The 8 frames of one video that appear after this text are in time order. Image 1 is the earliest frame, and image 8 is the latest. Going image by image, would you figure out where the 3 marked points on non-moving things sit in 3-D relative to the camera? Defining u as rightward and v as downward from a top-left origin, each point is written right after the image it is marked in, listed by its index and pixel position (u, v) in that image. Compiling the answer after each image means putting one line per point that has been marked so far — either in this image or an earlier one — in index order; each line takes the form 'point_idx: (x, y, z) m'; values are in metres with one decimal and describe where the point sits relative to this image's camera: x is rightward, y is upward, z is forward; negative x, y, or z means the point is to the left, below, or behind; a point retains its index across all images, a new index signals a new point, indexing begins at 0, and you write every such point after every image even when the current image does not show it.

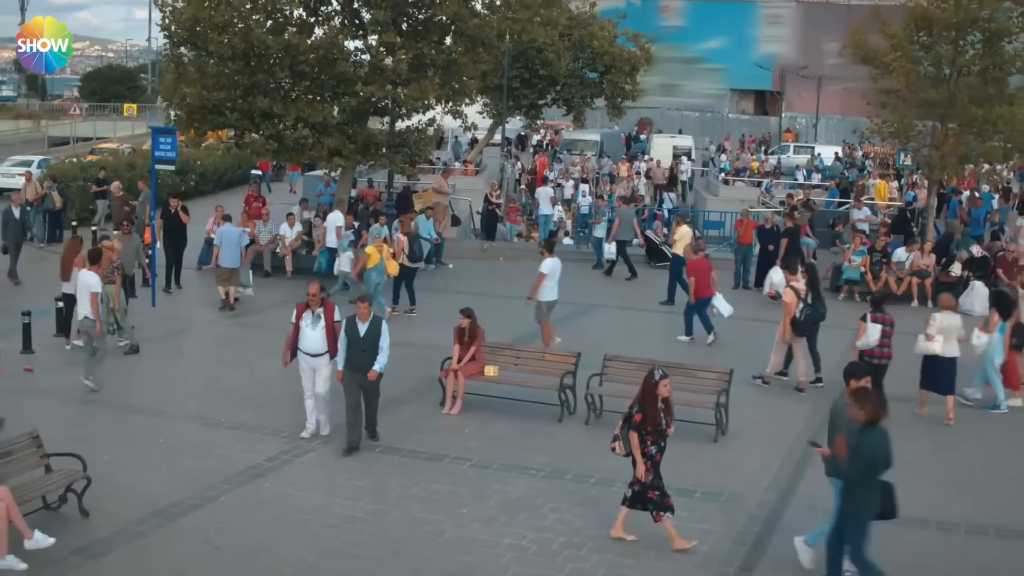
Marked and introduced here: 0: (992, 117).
0: (+8.1, +2.9, +17.8) m
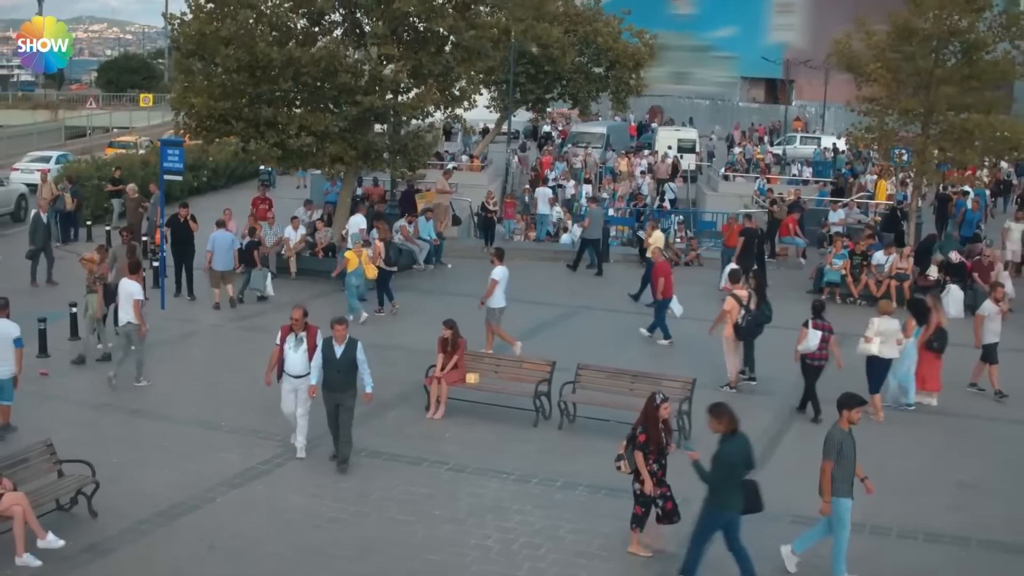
0: (+7.9, +2.8, +18.4) m
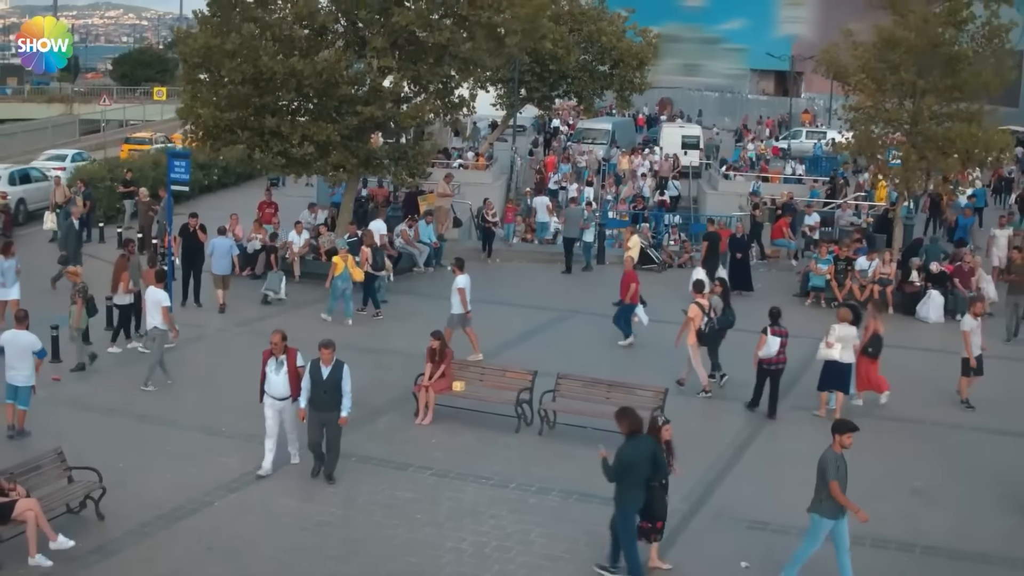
0: (+7.9, +2.7, +18.9) m
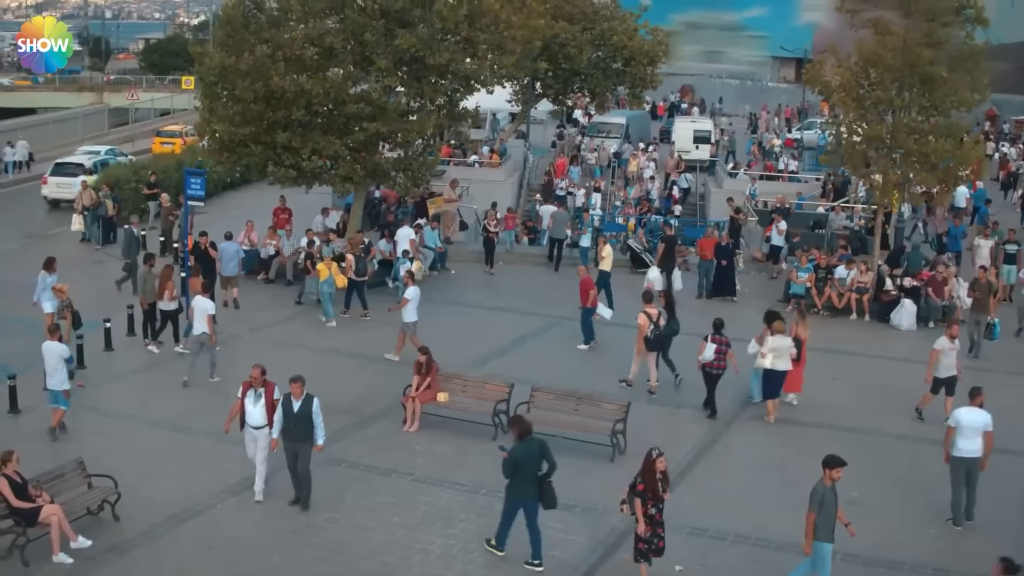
0: (+7.8, +2.6, +19.8) m
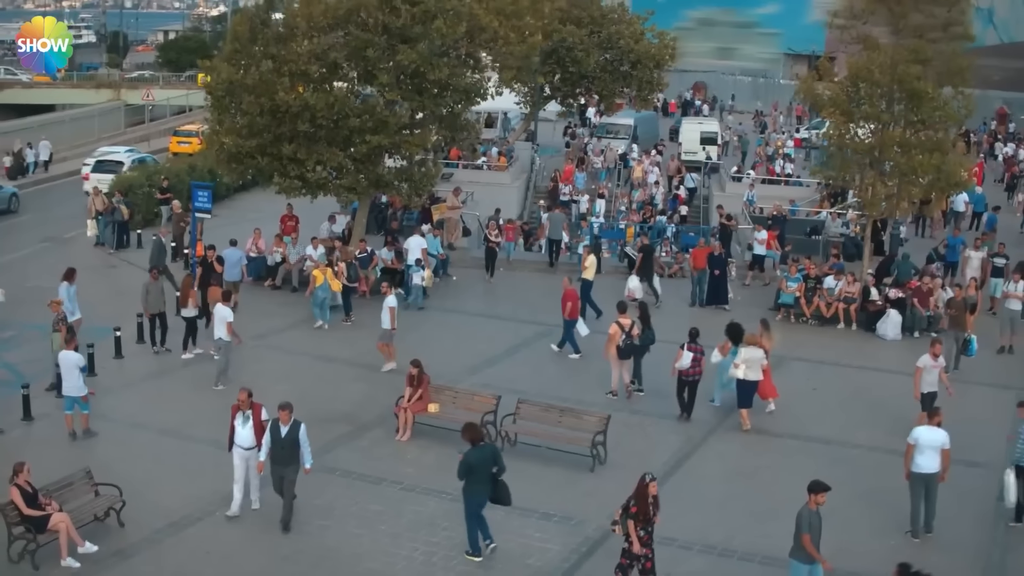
0: (+7.7, +2.4, +20.3) m
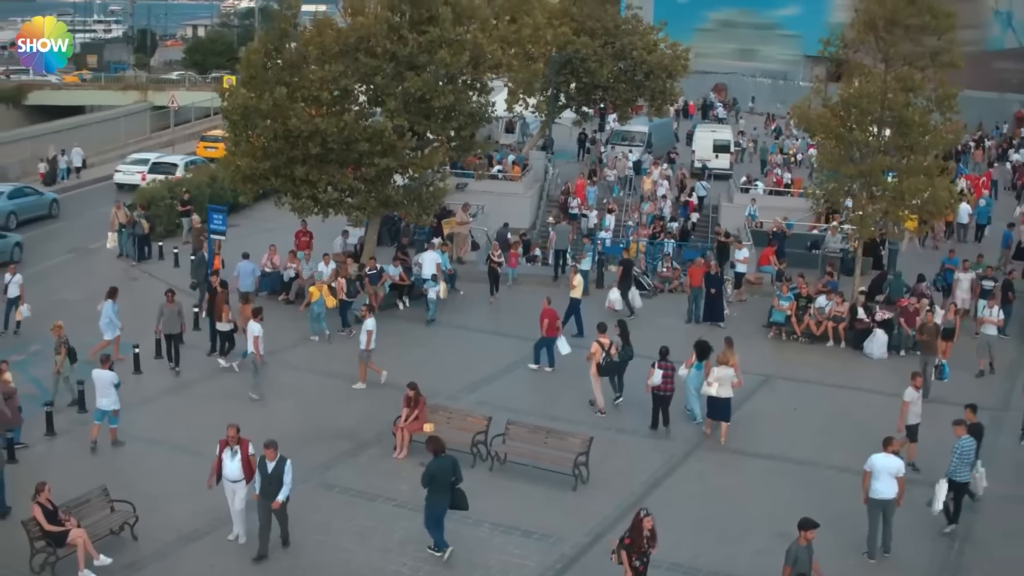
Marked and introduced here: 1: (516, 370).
0: (+7.7, +2.0, +20.9) m
1: (+0.1, -1.5, +19.6) m
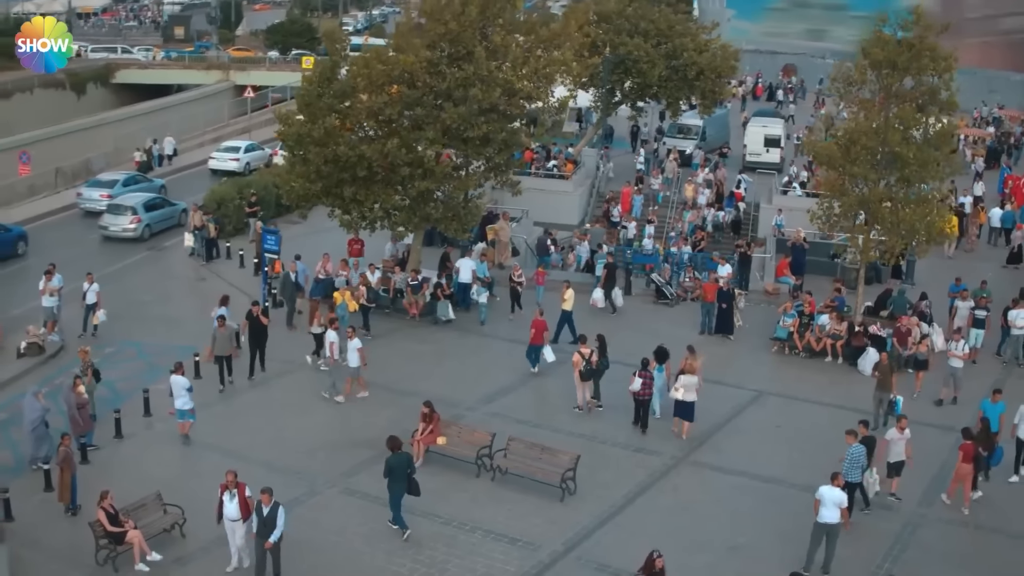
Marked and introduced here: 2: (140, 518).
0: (+8.2, +1.5, +22.2) m
1: (+0.4, -1.9, +21.6) m
2: (-5.1, -3.2, +14.5) m
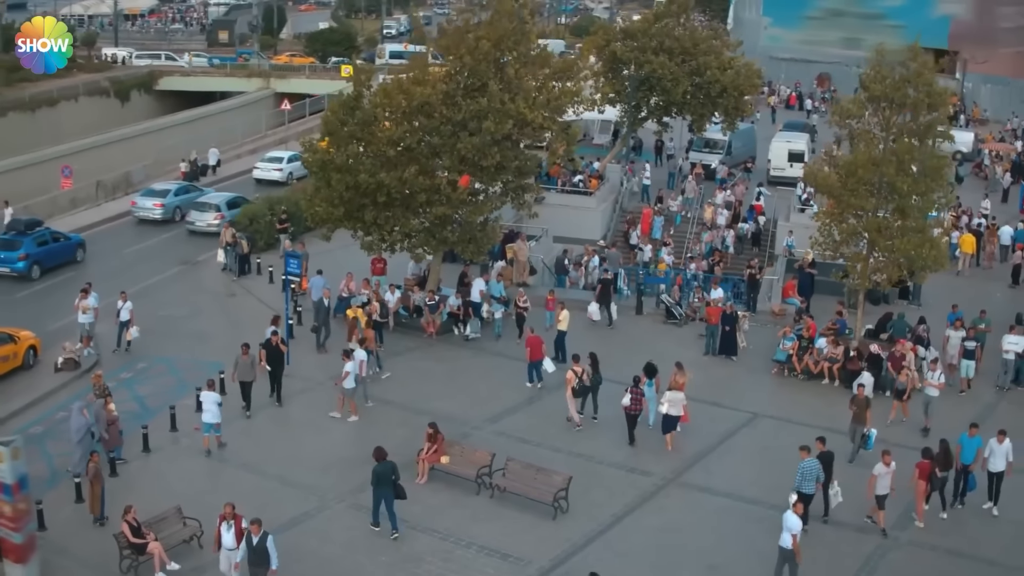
0: (+8.4, +1.0, +23.0) m
1: (+0.6, -2.4, +22.6) m
2: (-5.2, -3.6, +15.7) m
